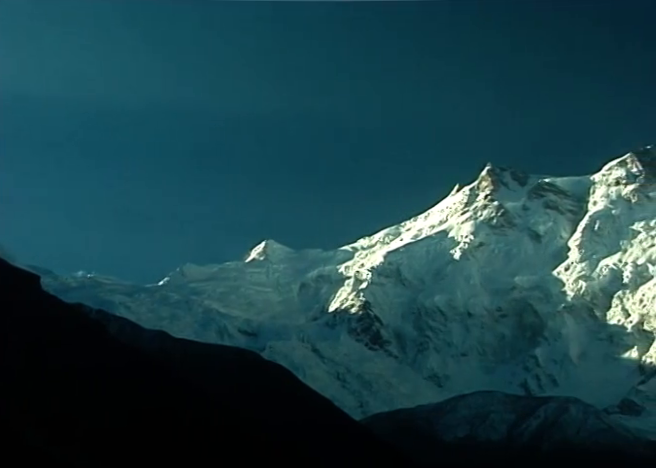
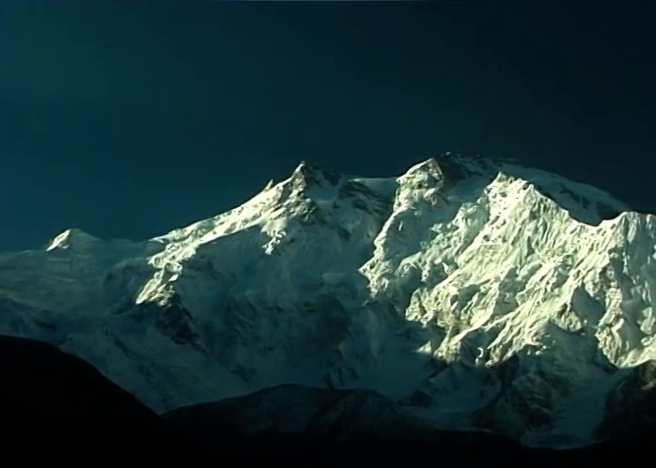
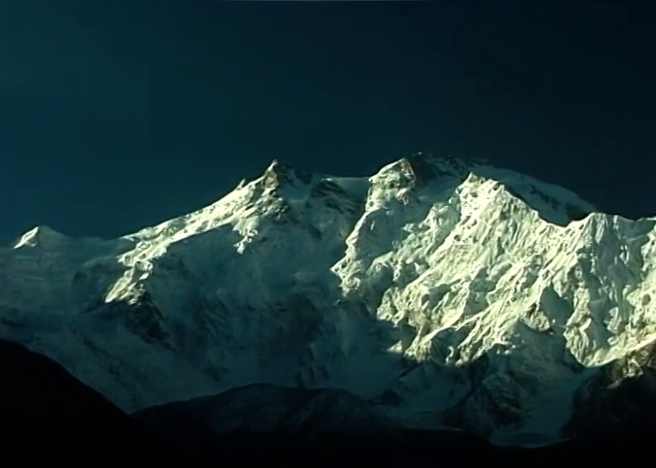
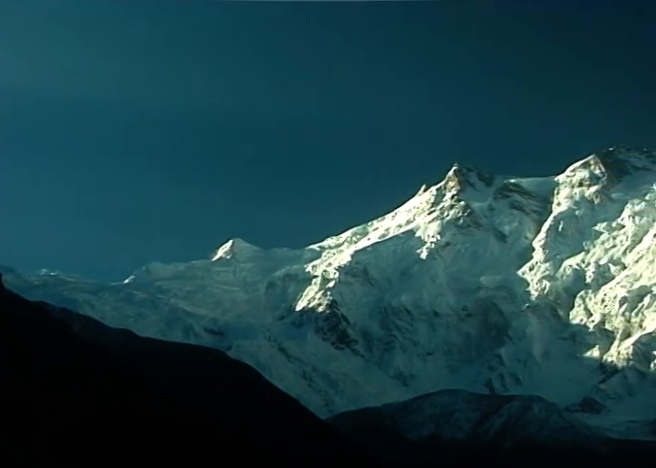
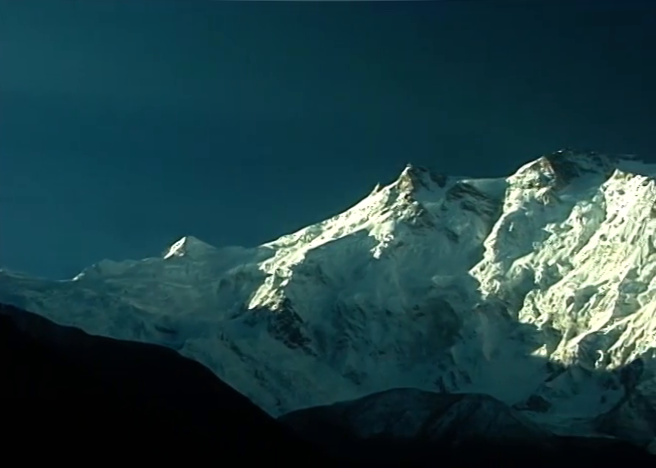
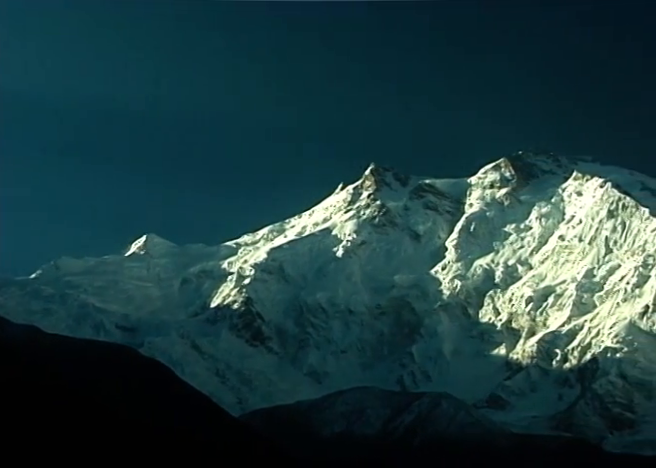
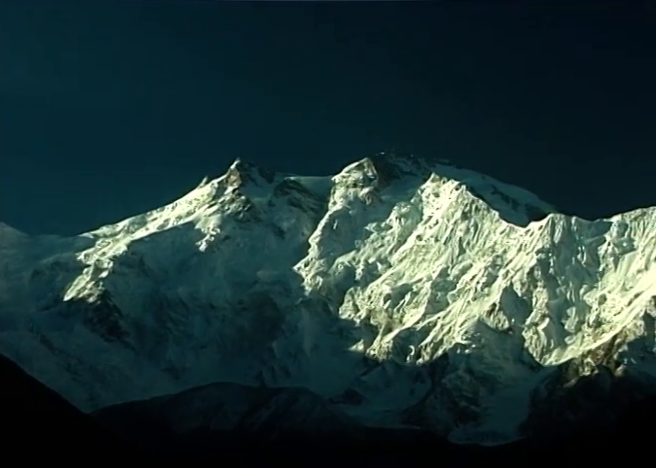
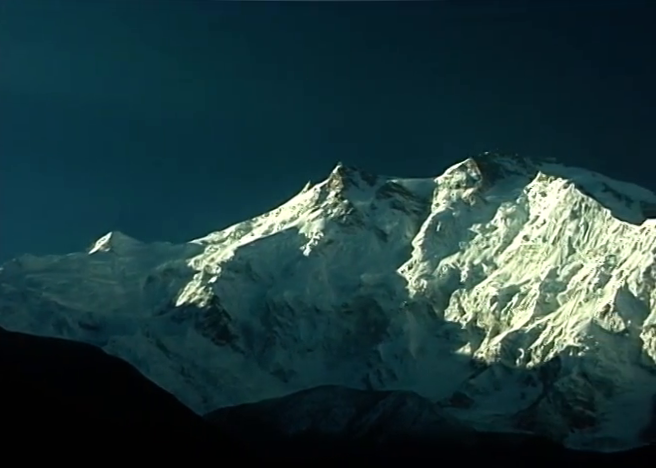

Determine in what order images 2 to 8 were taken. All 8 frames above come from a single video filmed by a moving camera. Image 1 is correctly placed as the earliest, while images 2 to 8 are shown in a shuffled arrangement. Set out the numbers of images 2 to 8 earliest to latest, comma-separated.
4, 5, 6, 8, 2, 3, 7
